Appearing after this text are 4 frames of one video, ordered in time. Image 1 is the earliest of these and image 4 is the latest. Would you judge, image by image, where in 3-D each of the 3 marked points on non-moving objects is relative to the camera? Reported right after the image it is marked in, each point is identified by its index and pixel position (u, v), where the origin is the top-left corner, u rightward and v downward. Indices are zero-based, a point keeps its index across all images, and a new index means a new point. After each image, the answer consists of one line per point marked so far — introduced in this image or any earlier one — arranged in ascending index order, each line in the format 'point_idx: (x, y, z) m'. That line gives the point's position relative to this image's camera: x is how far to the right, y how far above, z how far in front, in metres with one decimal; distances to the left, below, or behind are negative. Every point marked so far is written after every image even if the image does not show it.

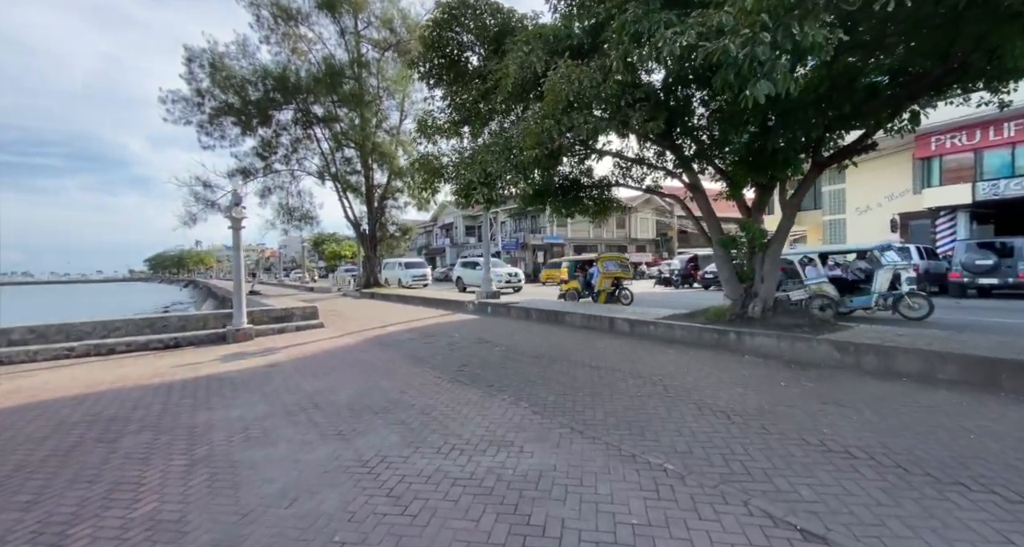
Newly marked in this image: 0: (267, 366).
0: (-4.8, -1.8, +8.7) m
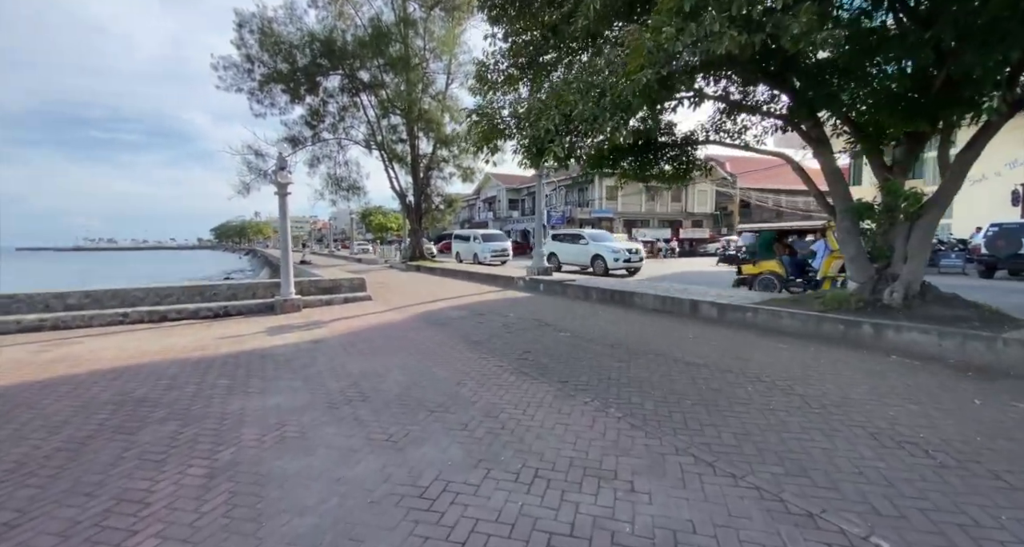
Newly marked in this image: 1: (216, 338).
0: (-3.6, -1.2, +8.1) m
1: (-5.8, -1.3, +8.7) m
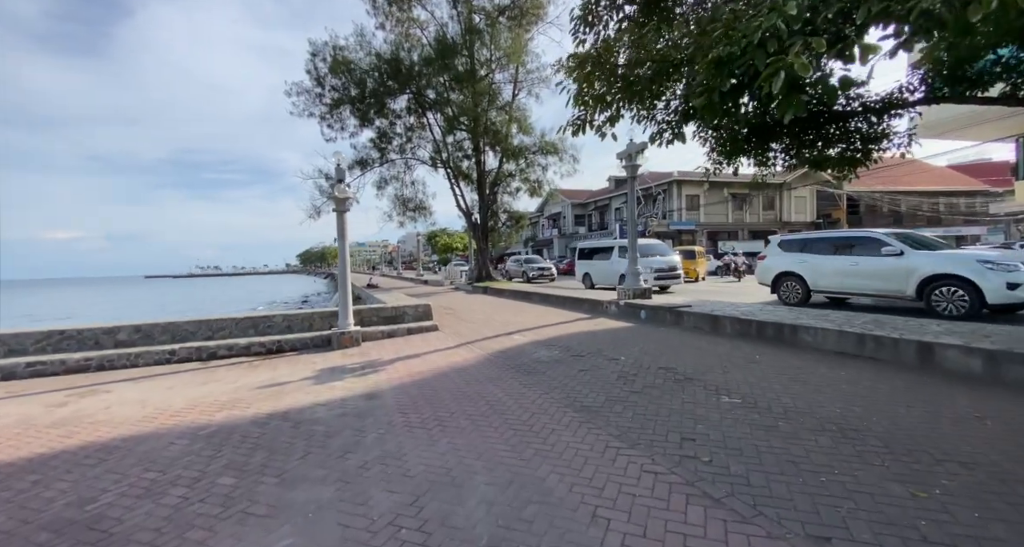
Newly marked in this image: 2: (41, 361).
0: (-2.0, -1.7, +6.2) m
1: (-4.1, -1.8, +7.1) m
2: (-8.9, -1.6, +8.4) m
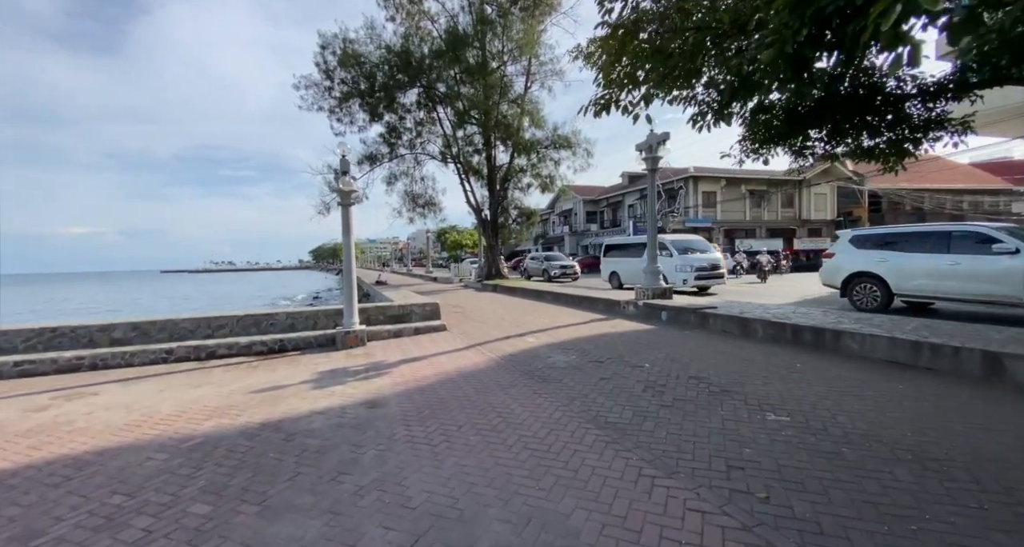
0: (-1.8, -1.7, +5.7) m
1: (-3.9, -1.8, +6.6) m
2: (-8.6, -1.5, +8.0) m
